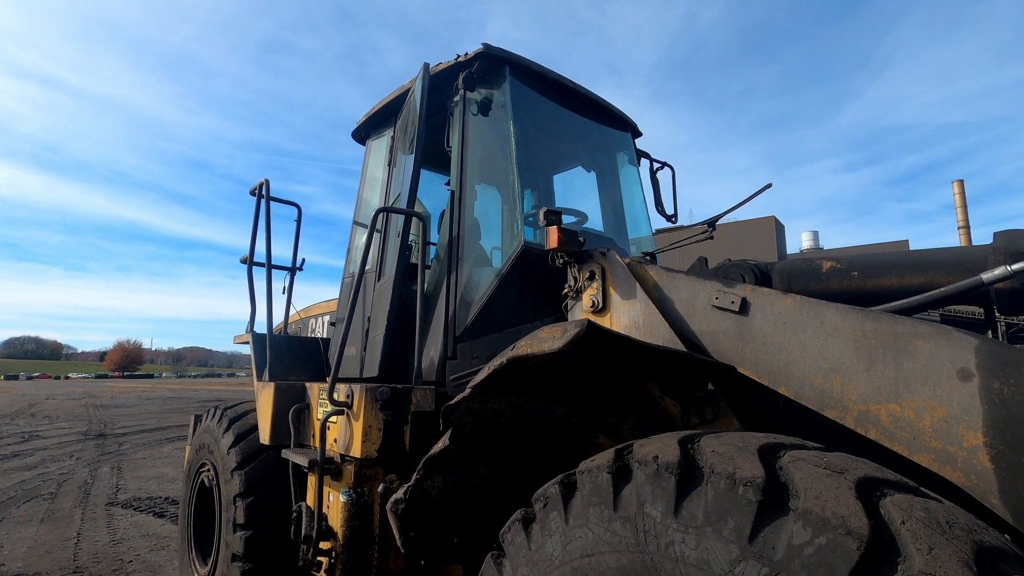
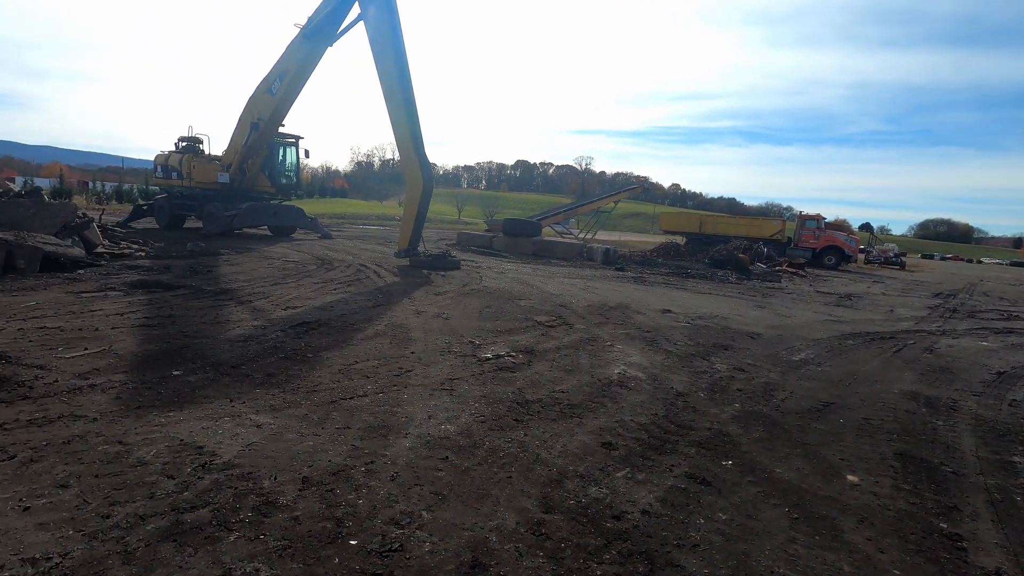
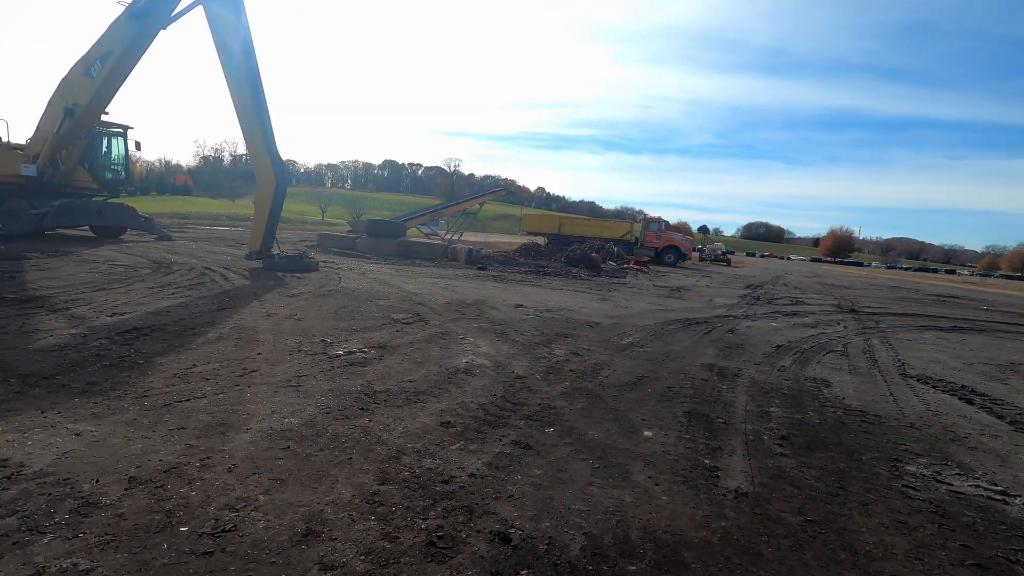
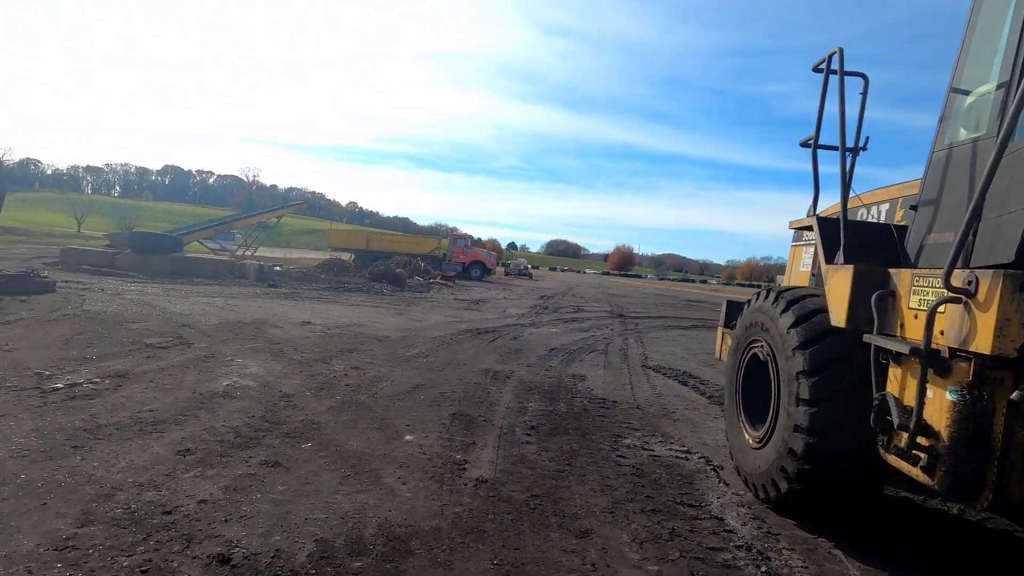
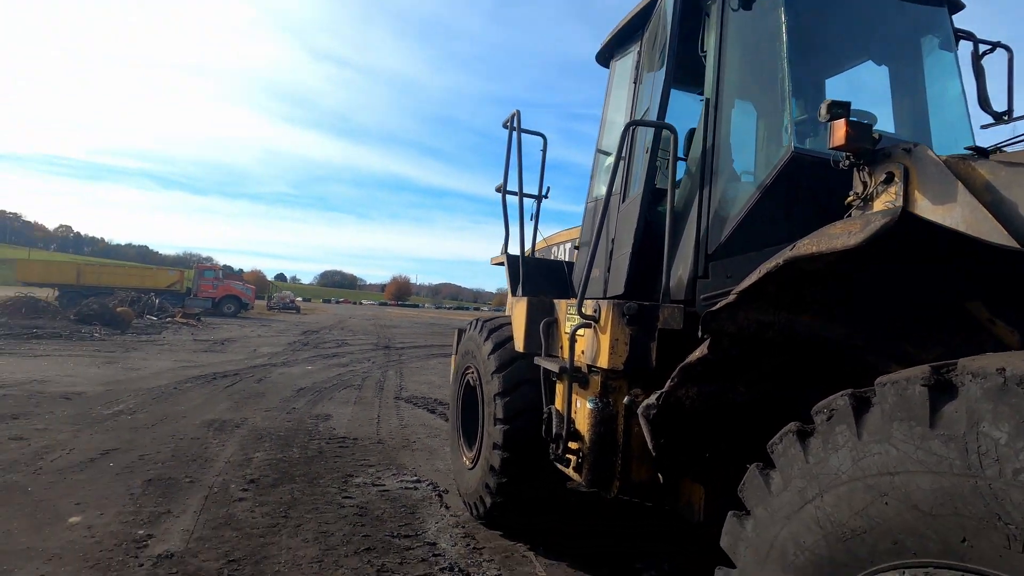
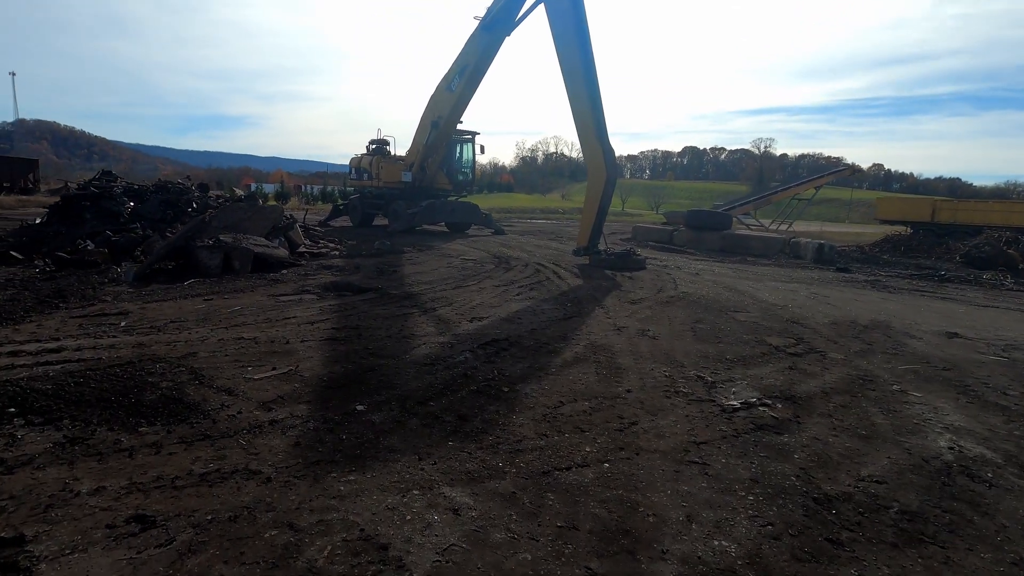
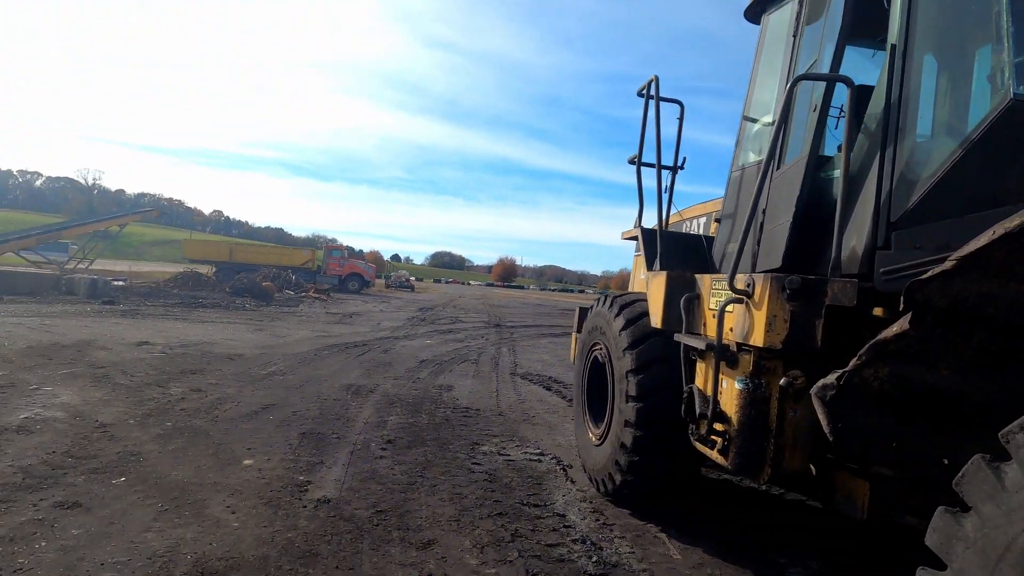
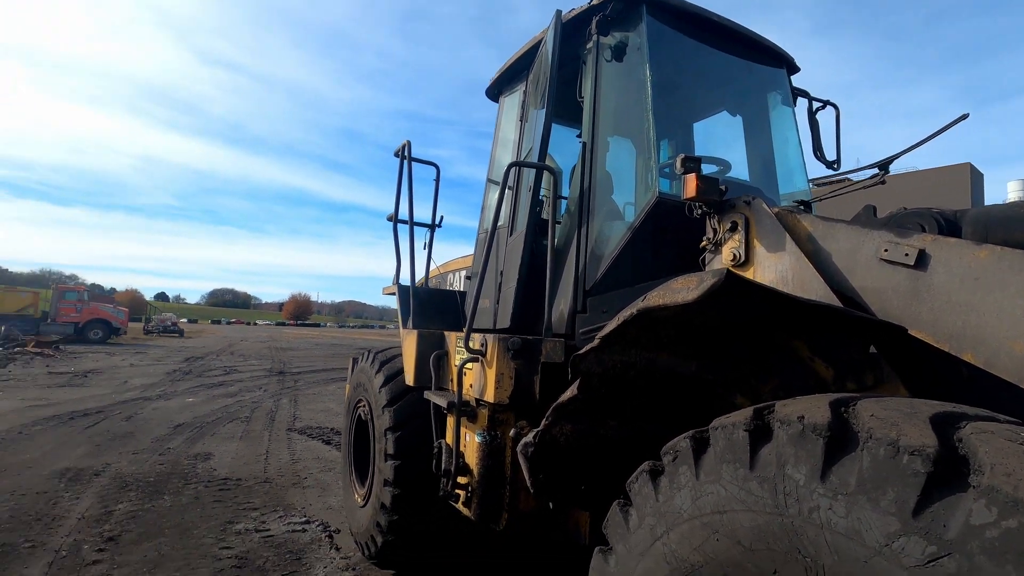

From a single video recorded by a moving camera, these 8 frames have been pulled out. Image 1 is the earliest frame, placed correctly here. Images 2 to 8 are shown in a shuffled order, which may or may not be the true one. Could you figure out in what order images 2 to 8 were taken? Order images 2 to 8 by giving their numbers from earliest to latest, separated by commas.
8, 5, 7, 4, 3, 2, 6
